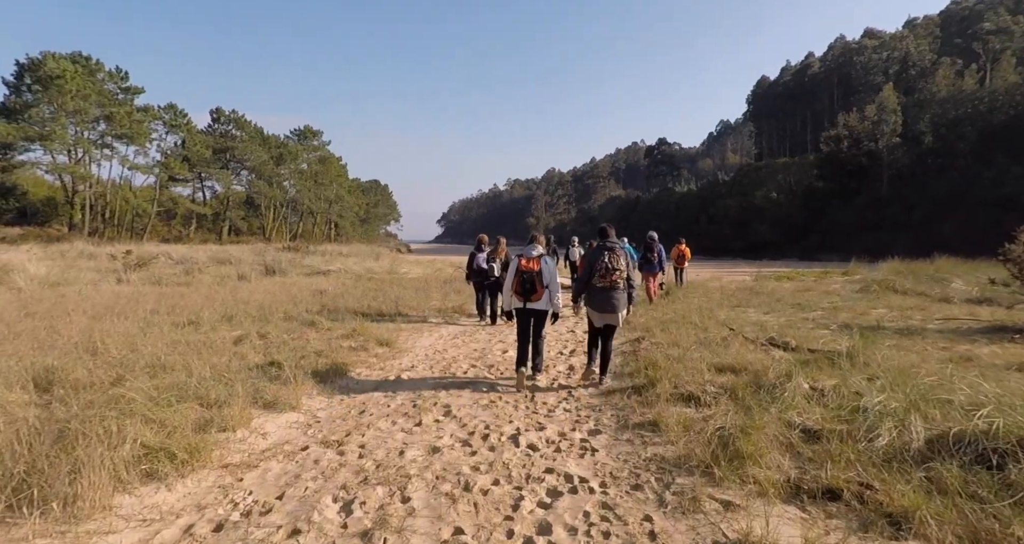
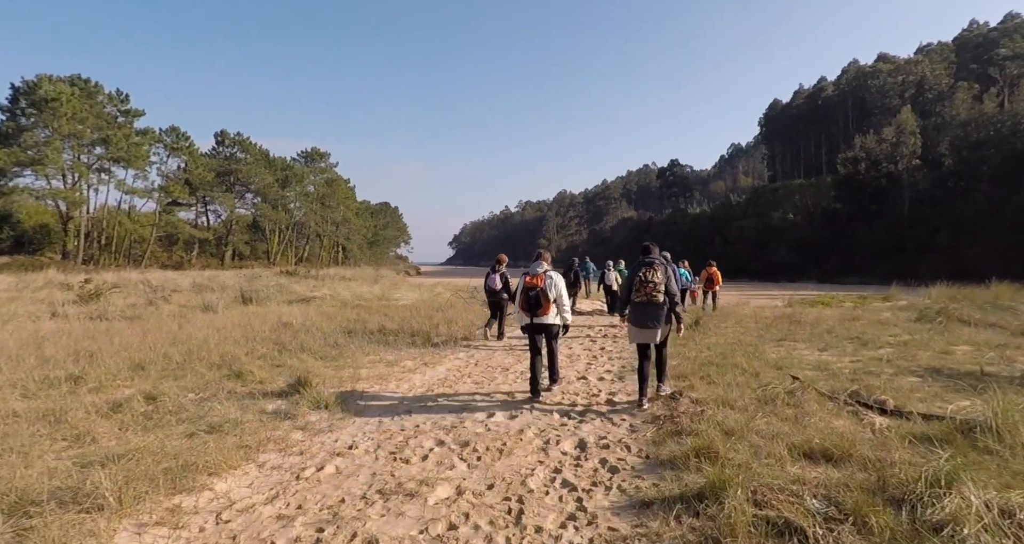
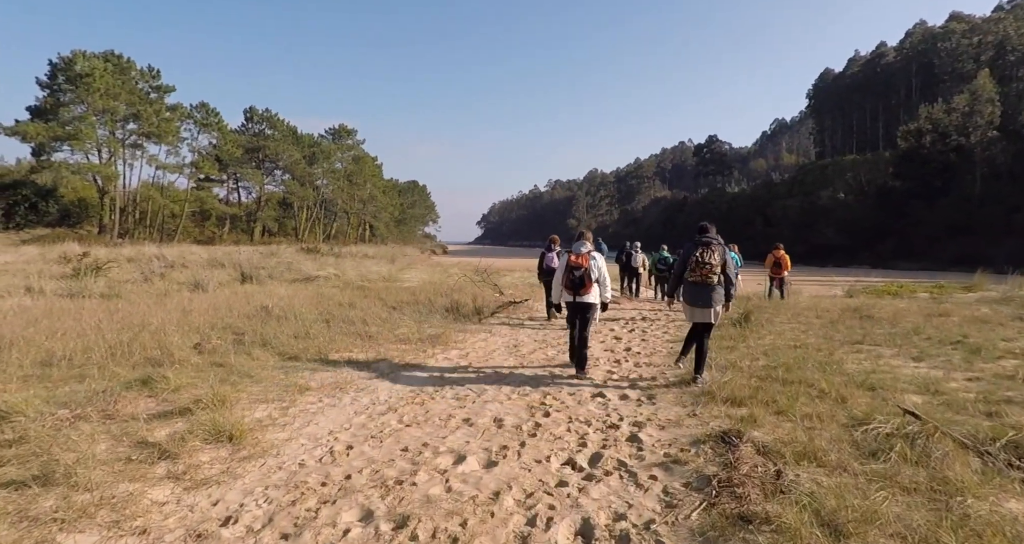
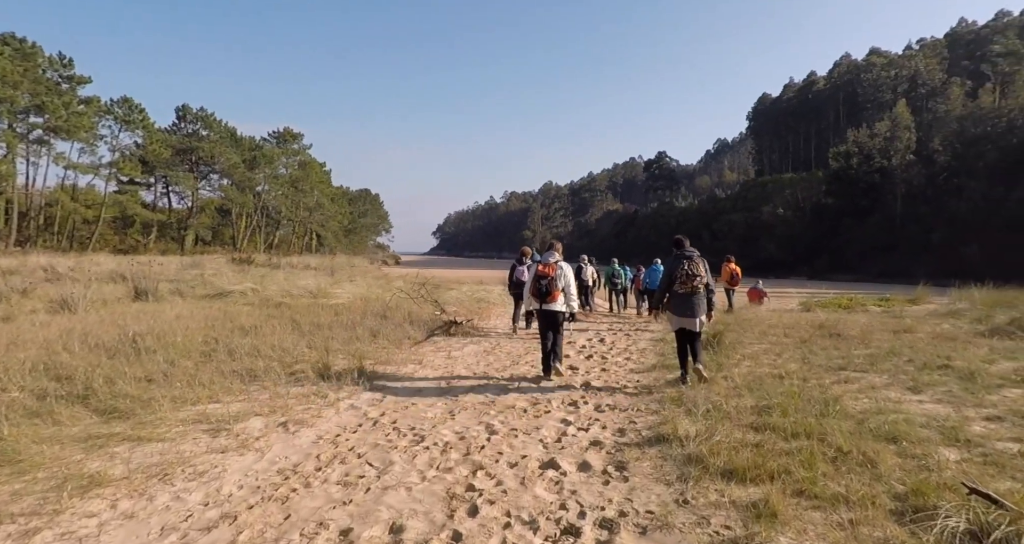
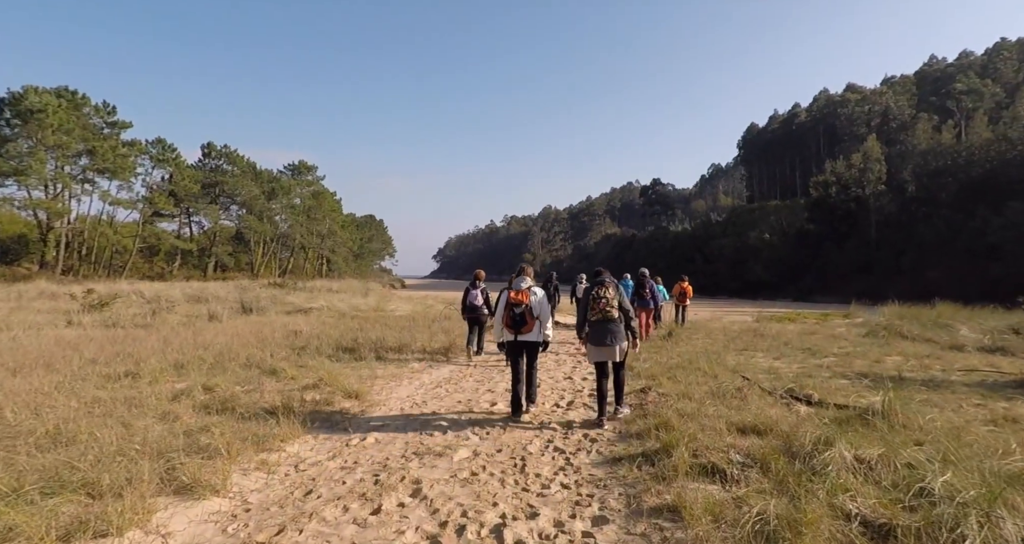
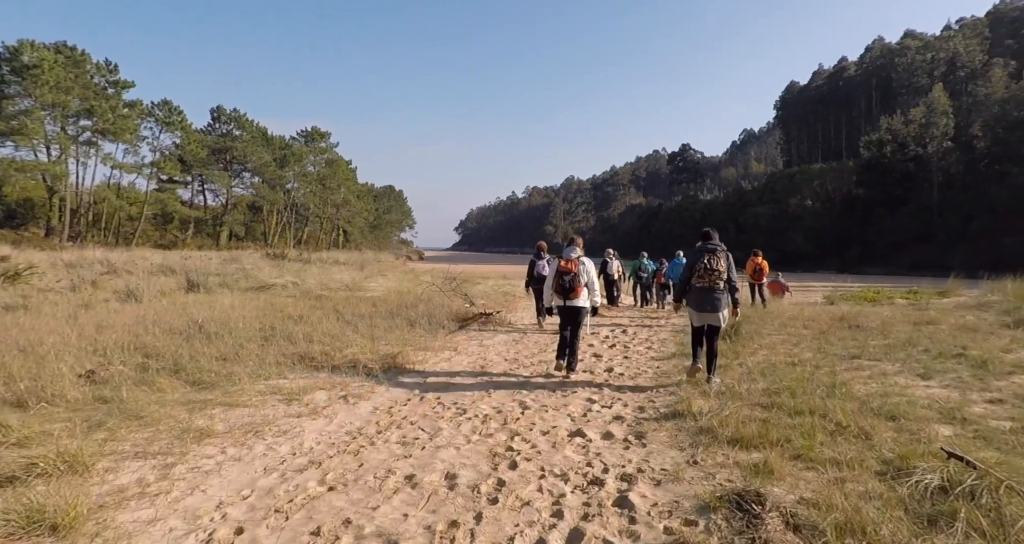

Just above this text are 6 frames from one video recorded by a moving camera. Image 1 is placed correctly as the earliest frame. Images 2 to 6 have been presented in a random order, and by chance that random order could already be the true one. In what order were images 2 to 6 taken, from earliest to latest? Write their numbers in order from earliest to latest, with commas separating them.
5, 2, 3, 6, 4
